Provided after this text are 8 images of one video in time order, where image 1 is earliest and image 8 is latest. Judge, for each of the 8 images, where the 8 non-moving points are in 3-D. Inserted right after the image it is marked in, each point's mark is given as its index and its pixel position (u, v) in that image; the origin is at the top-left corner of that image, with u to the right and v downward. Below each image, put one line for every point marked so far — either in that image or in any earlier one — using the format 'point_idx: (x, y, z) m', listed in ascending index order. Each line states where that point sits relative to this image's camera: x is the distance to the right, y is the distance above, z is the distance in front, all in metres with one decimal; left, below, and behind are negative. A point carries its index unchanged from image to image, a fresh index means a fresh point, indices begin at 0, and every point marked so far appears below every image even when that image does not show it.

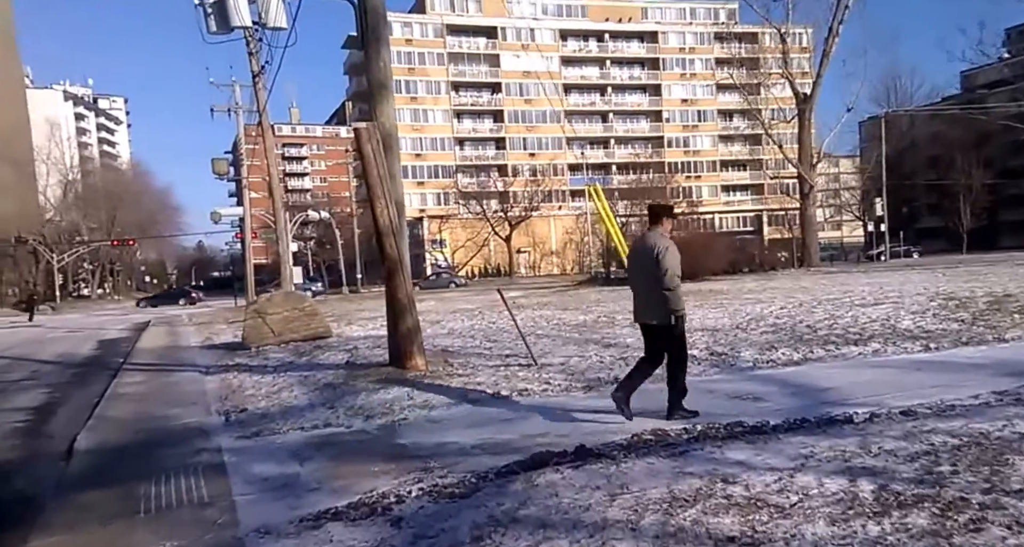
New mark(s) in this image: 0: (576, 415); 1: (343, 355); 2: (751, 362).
0: (+0.7, -1.4, +8.4) m
1: (-3.1, -1.5, +15.2) m
2: (+3.0, -1.1, +10.3) m
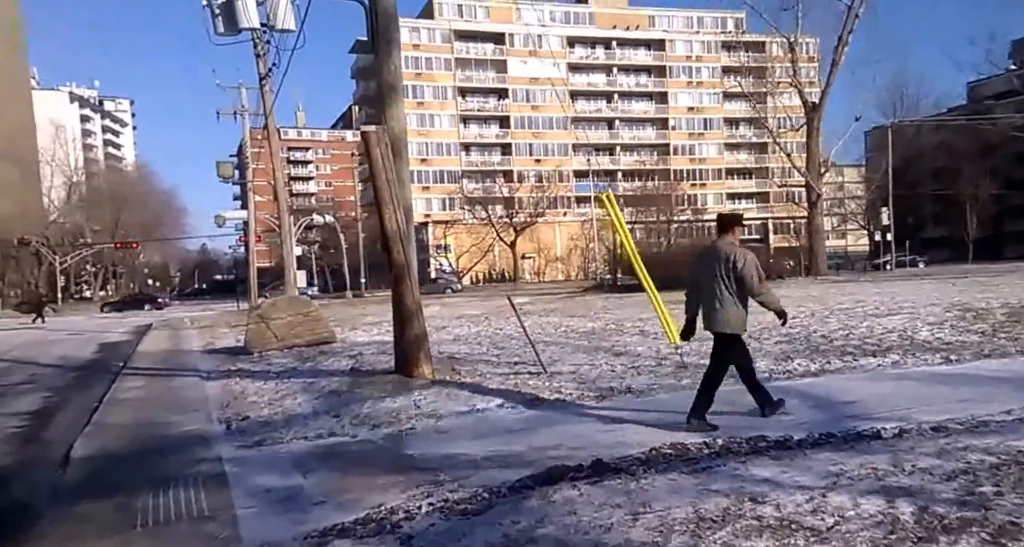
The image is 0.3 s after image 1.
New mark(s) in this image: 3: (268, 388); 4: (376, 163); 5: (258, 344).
0: (+0.8, -1.5, +8.1) m
1: (-3.0, -1.6, +14.9) m
2: (+3.1, -1.2, +10.0) m
3: (-3.8, -1.8, +12.9) m
4: (-1.9, +1.5, +11.5) m
5: (-5.7, -1.6, +18.4) m
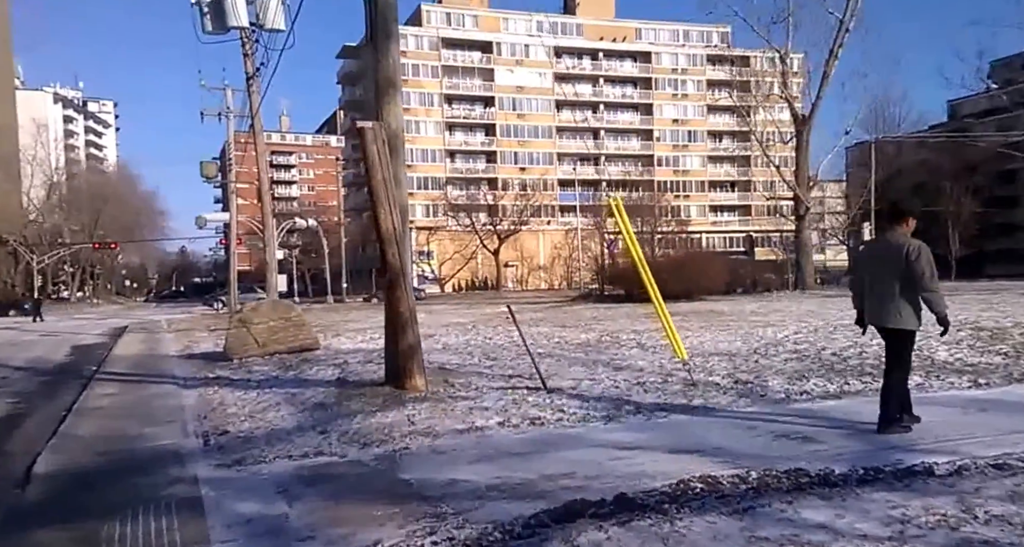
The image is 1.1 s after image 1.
0: (+0.8, -1.6, +7.5) m
1: (-3.1, -1.7, +14.2) m
2: (+3.1, -1.4, +9.4) m
3: (-3.9, -1.8, +12.1) m
4: (-1.9, +1.5, +10.8) m
5: (-5.8, -1.6, +17.6) m
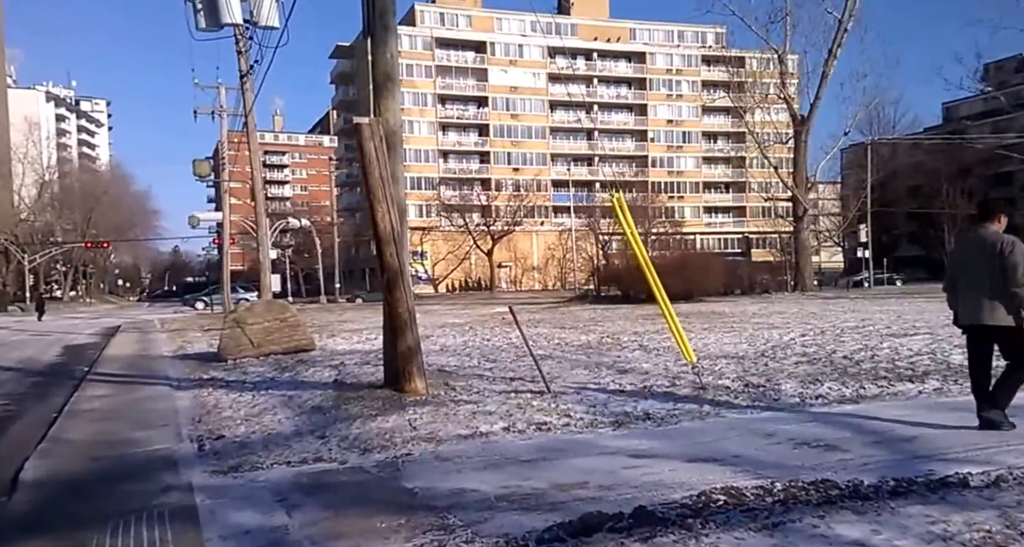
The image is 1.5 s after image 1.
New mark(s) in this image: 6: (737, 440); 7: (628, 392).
0: (+0.9, -1.6, +7.2) m
1: (-3.0, -1.7, +13.9) m
2: (+3.2, -1.4, +9.2) m
3: (-3.8, -1.8, +11.8) m
4: (-1.8, +1.5, +10.5) m
5: (-5.9, -1.6, +17.3) m
6: (+2.0, -1.5, +7.5) m
7: (+1.5, -1.5, +10.6) m
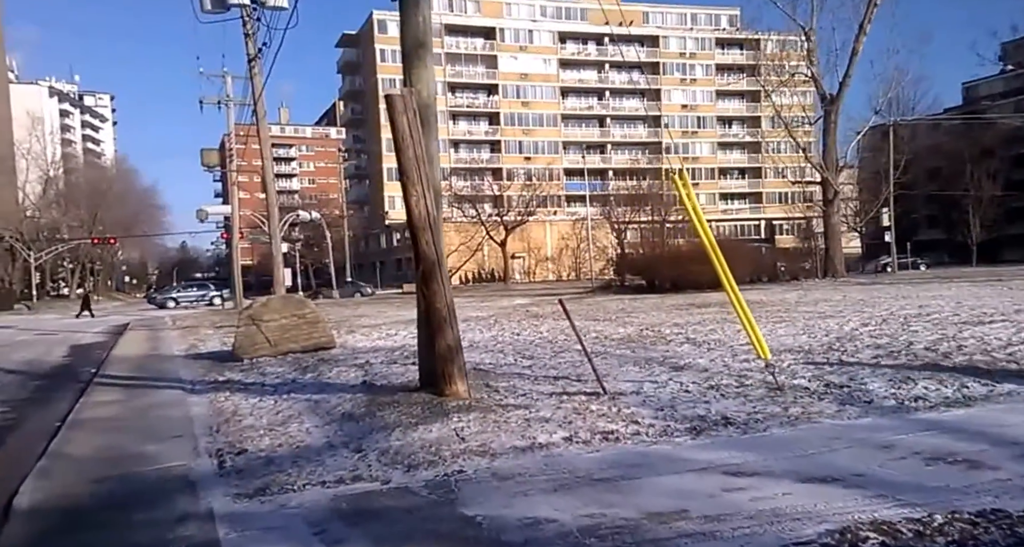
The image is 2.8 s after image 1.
0: (+1.5, -1.5, +6.1) m
1: (-2.4, -1.5, +12.8) m
2: (+3.8, -1.2, +8.1) m
3: (-3.2, -1.7, +10.8) m
4: (-1.3, +1.6, +9.4) m
5: (-5.2, -1.5, +16.3) m
6: (+2.6, -1.4, +6.4) m
7: (+2.1, -1.4, +9.5) m
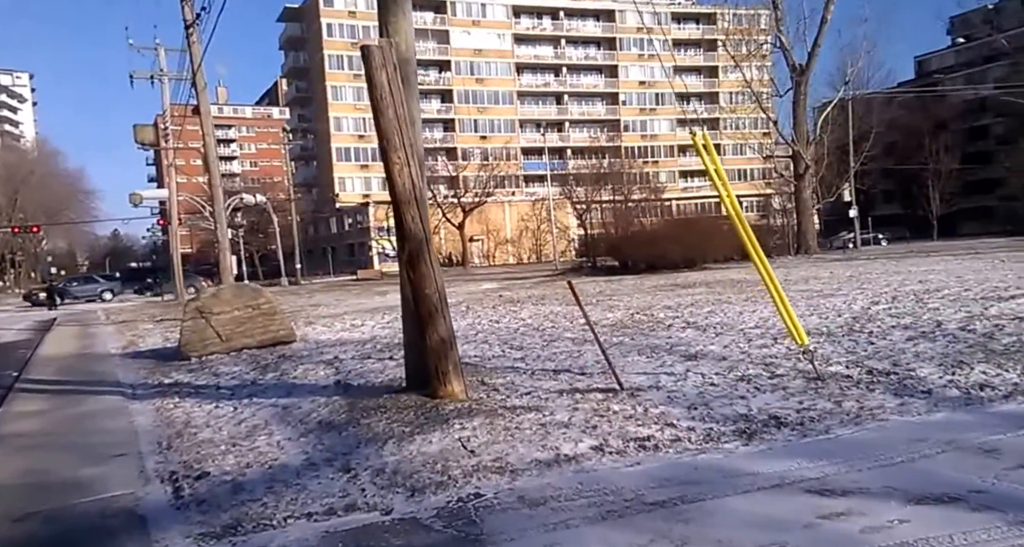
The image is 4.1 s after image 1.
0: (+1.7, -1.4, +5.0) m
1: (-2.6, -1.3, +11.5) m
2: (+3.9, -1.0, +7.1) m
3: (-3.2, -1.6, +9.4) m
4: (-1.3, +1.7, +8.1) m
5: (-5.5, -1.3, +14.8) m
6: (+2.8, -1.2, +5.4) m
7: (+2.1, -1.1, +8.5) m
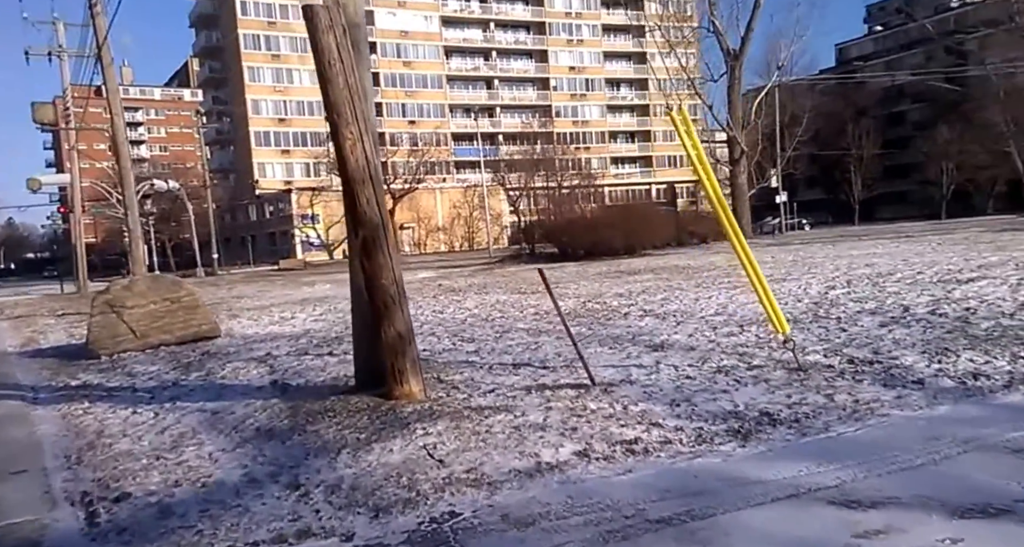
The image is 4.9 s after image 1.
0: (+1.7, -1.3, +4.5) m
1: (-3.2, -1.2, +10.6) m
2: (+3.6, -0.9, +6.7) m
3: (-3.6, -1.5, +8.4) m
4: (-1.6, +1.8, +7.2) m
5: (-6.4, -1.1, +13.6) m
6: (+2.7, -1.1, +5.0) m
7: (+1.8, -1.0, +7.9) m
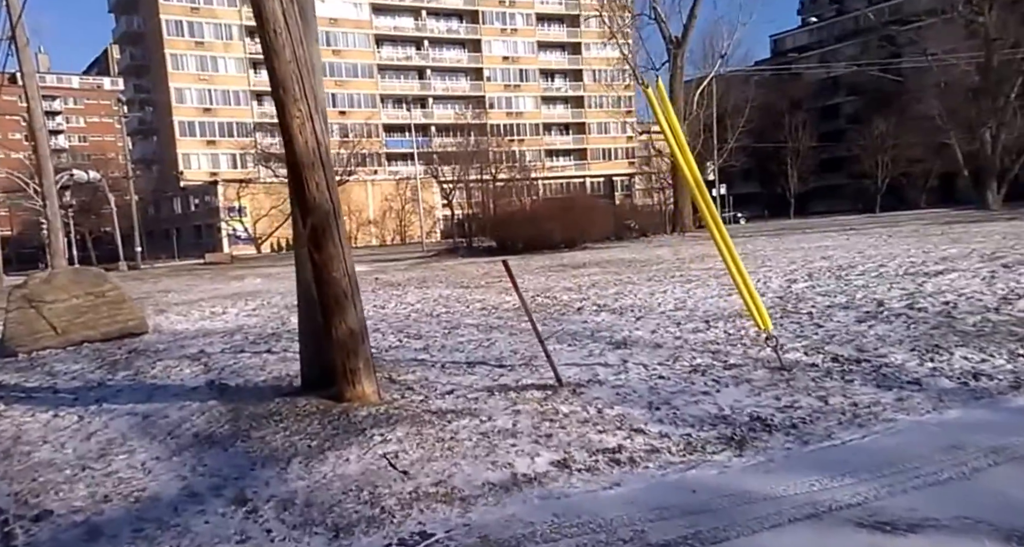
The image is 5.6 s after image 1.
0: (+1.6, -1.2, +3.9) m
1: (-3.7, -1.1, +9.6) m
2: (+3.4, -0.8, +6.3) m
3: (-4.0, -1.4, +7.4) m
4: (-1.9, +1.9, +6.4) m
5: (-7.2, -1.0, +12.3) m
6: (+2.6, -1.1, +4.5) m
7: (+1.4, -0.9, +7.4) m
